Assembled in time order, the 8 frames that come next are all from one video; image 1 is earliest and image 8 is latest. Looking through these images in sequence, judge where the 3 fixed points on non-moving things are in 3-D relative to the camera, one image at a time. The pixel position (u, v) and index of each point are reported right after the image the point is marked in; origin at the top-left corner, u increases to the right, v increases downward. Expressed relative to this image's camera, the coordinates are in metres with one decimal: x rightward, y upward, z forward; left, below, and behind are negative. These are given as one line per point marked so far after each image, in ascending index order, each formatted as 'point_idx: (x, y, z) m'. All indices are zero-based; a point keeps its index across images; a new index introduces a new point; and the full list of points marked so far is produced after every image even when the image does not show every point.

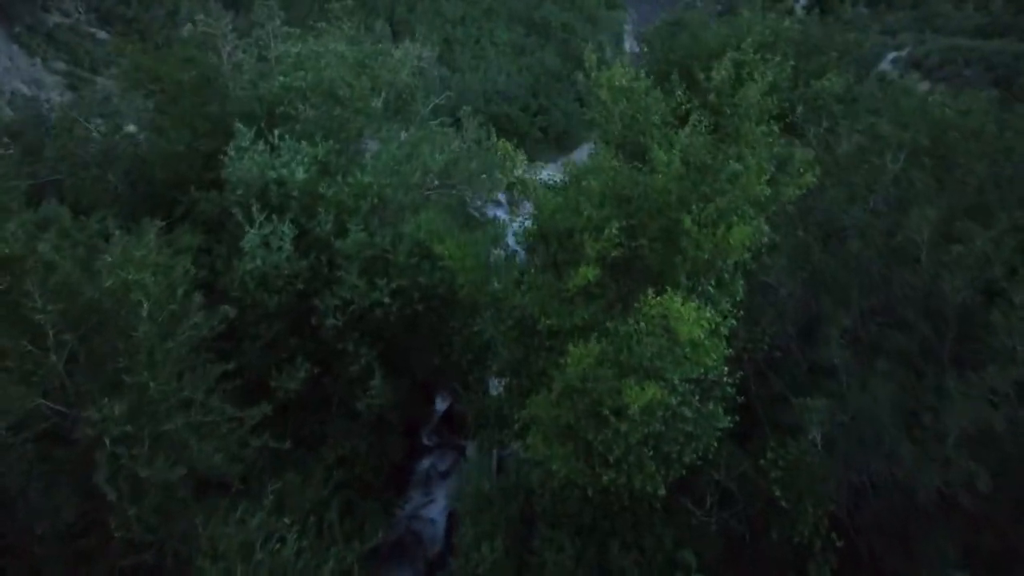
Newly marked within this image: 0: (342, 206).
0: (-2.8, +1.3, +12.8) m
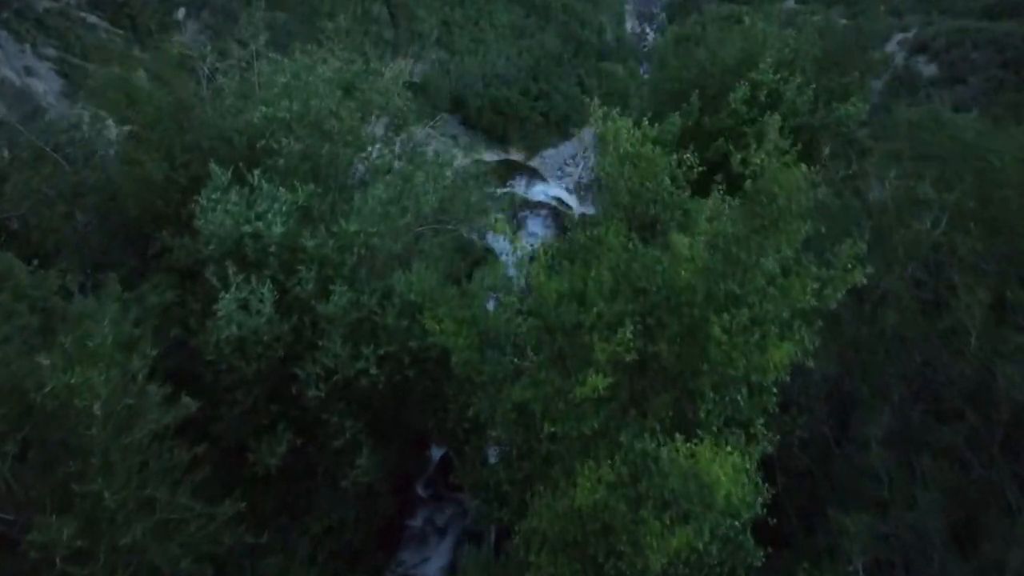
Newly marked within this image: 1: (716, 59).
0: (-2.8, +0.4, +11.7) m
1: (+4.5, +5.1, +17.6) m
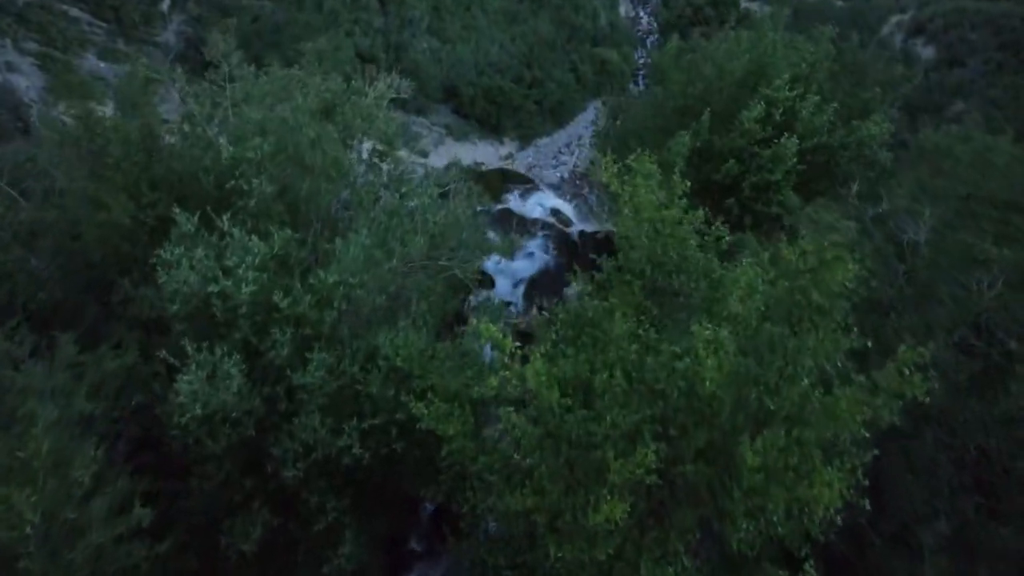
0: (-2.9, -0.5, +10.6) m
1: (+4.4, +4.4, +16.4) m
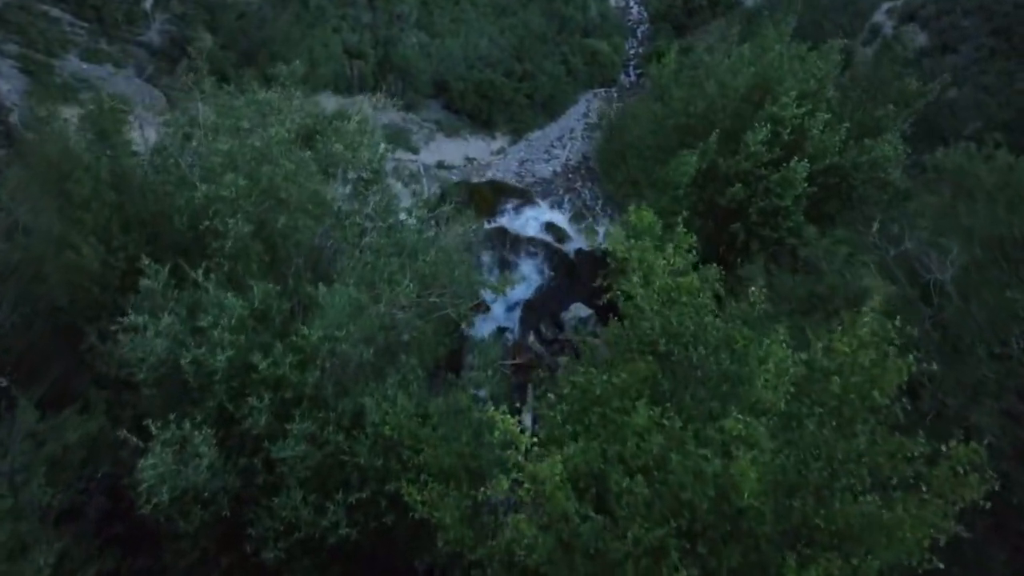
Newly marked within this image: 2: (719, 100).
0: (-2.9, -1.2, +9.7) m
1: (+4.2, +3.9, +15.5) m
2: (+4.2, +3.9, +15.6) m
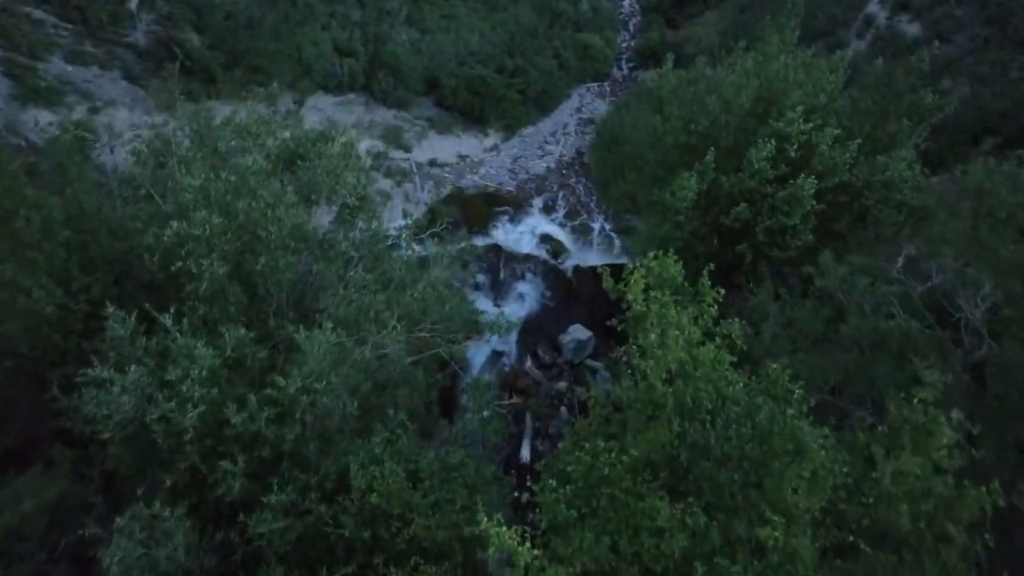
0: (-2.9, -1.8, +8.9) m
1: (+4.1, +3.4, +14.7) m
2: (+4.1, +3.4, +14.8) m
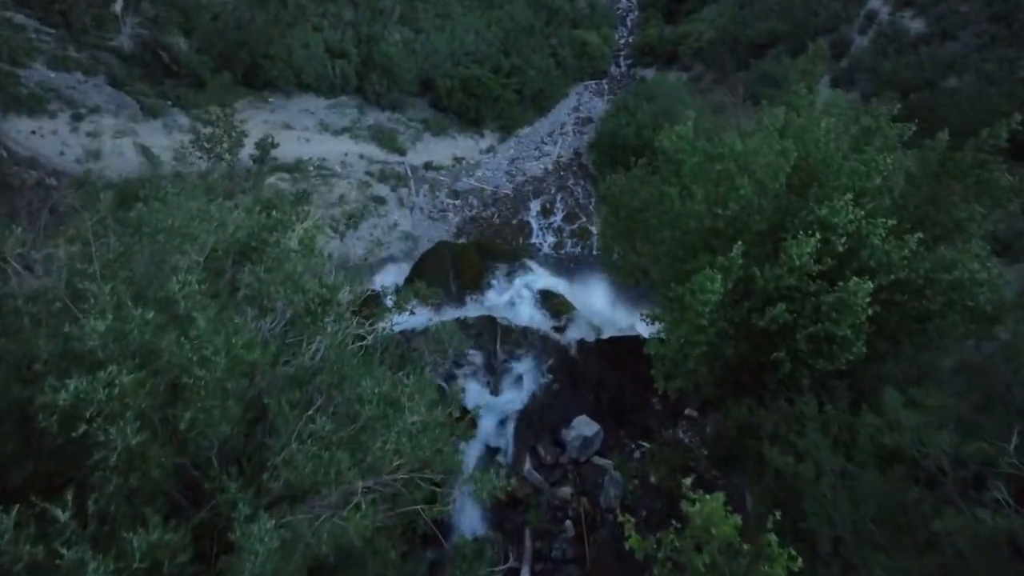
0: (-3.0, -3.6, +6.7) m
1: (+4.0, +1.7, +12.5) m
2: (+4.0, +1.7, +12.6) m
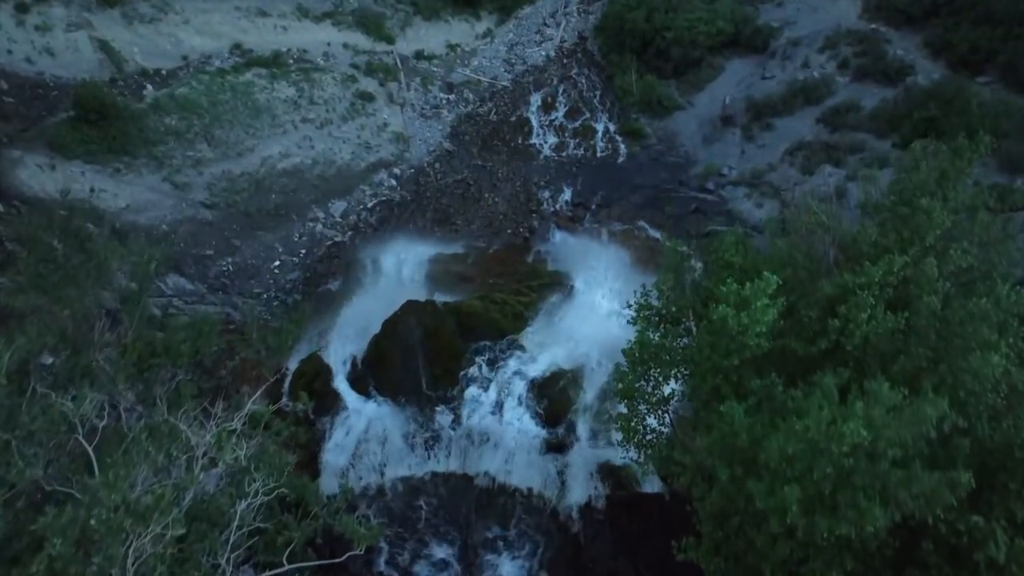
0: (-3.3, -7.8, +3.0) m
1: (+3.7, -1.6, +7.8) m
2: (+3.7, -1.6, +7.9) m
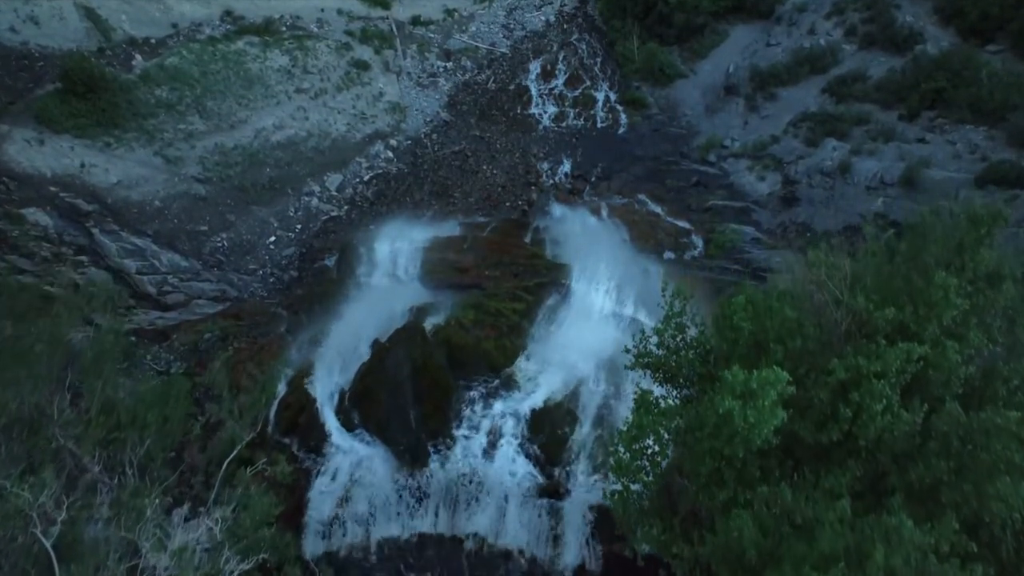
0: (-3.4, -9.2, +2.7) m
1: (+3.6, -2.7, +7.2) m
2: (+3.5, -2.7, +7.3) m
